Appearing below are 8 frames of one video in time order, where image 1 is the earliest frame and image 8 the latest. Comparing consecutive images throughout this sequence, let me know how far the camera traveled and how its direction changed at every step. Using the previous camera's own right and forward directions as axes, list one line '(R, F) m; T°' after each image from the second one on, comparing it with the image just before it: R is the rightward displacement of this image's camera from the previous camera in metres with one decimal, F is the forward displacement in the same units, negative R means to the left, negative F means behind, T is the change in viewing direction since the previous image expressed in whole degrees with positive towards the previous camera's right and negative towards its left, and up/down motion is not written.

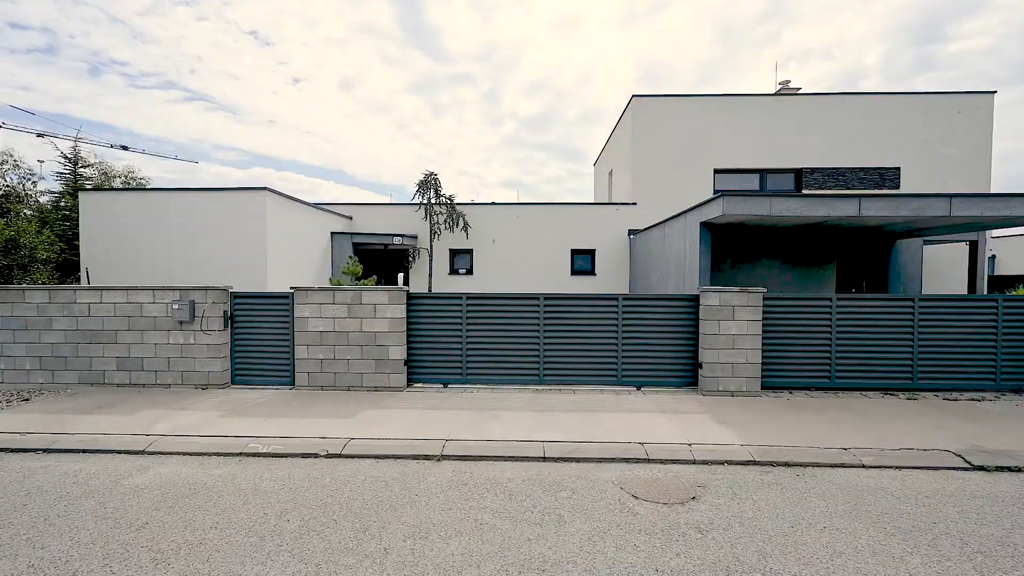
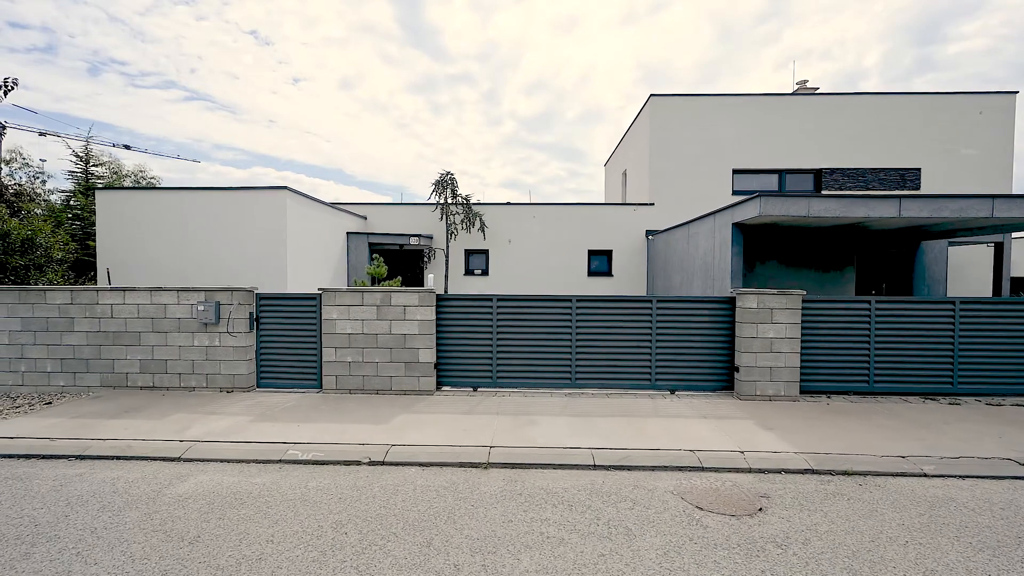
(-0.4, +0.1) m; 0°
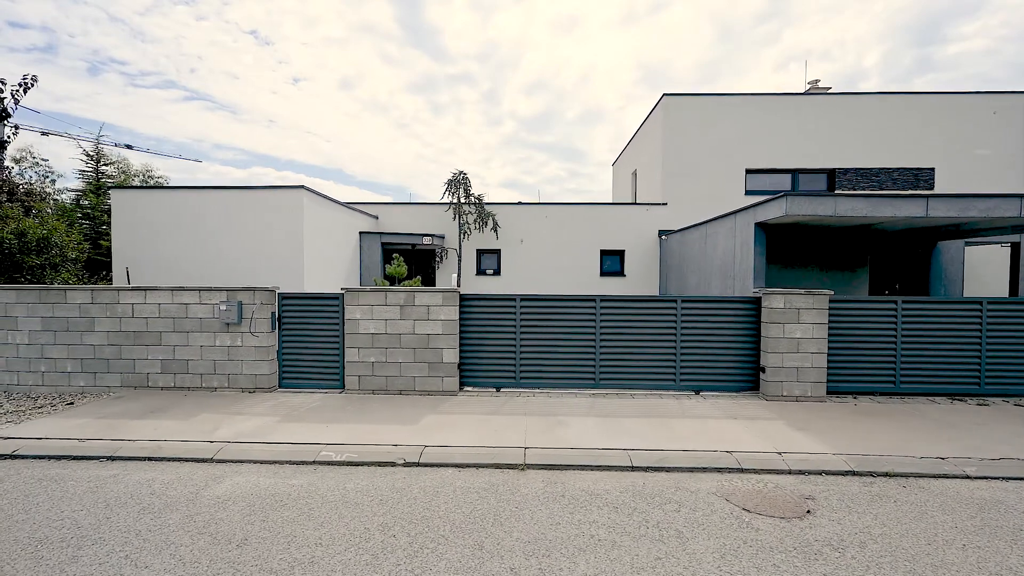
(-0.3, 0.0) m; 0°
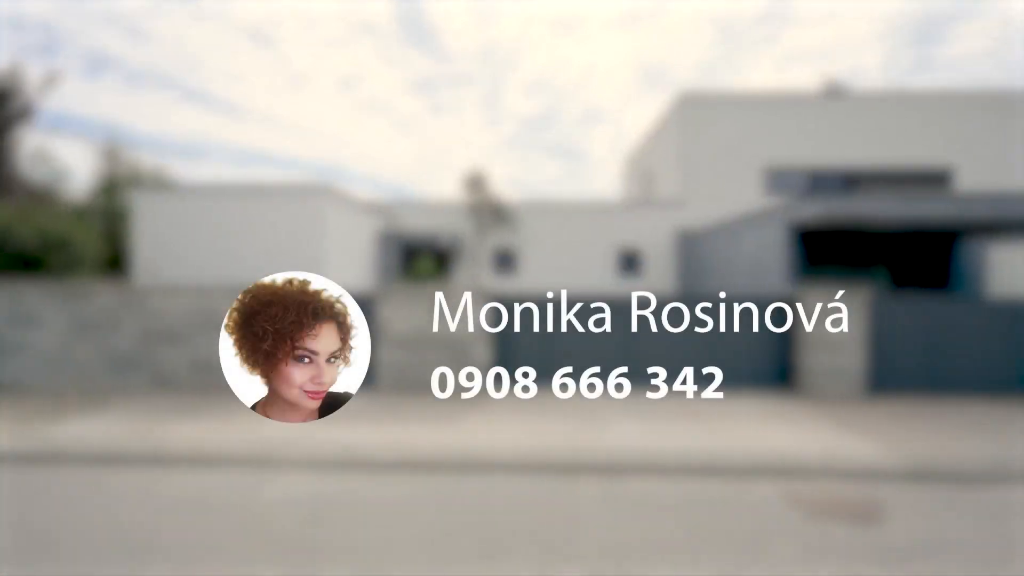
(-0.4, +0.1) m; 0°
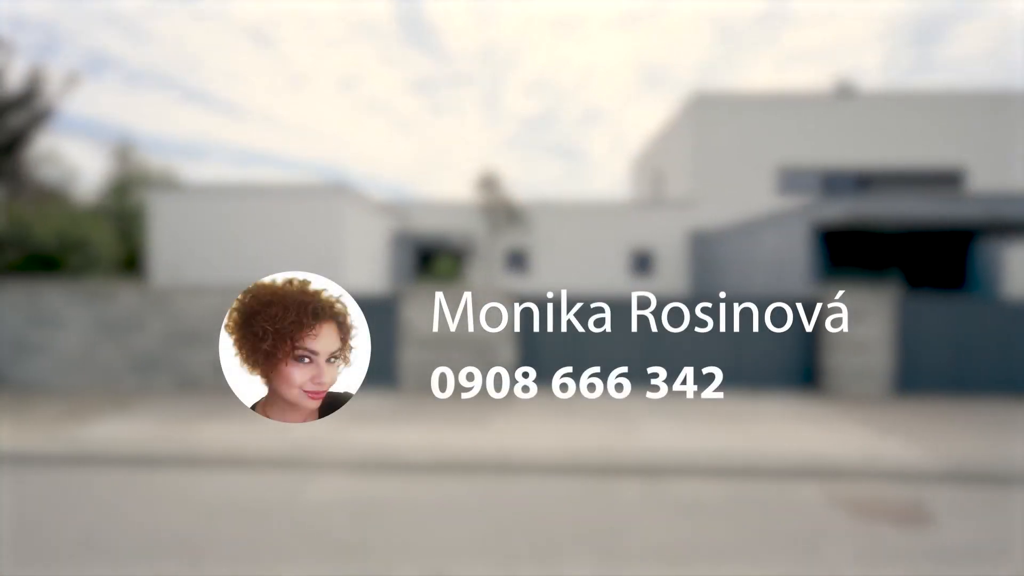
(-0.3, 0.0) m; 0°
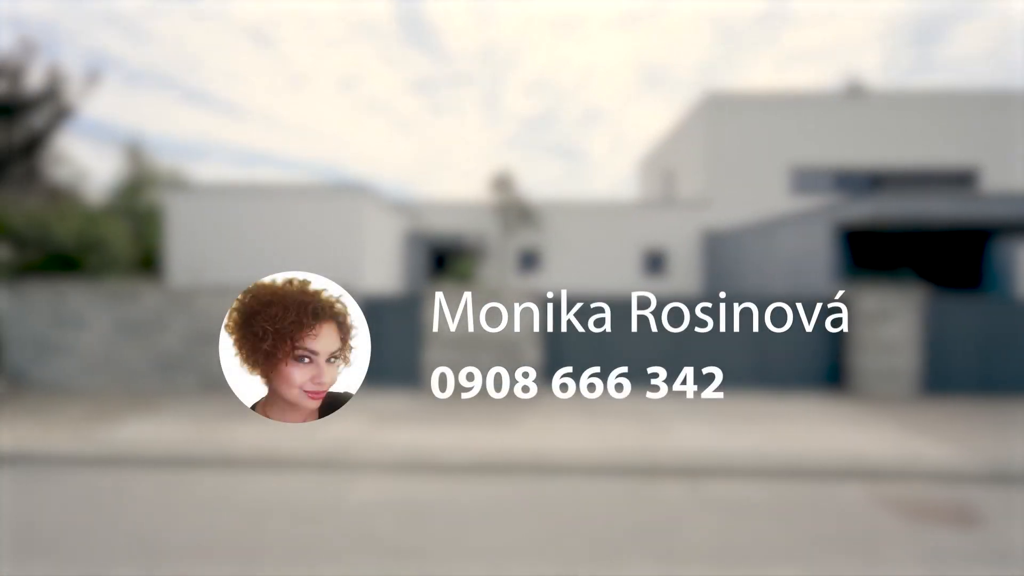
(-0.3, 0.0) m; 0°
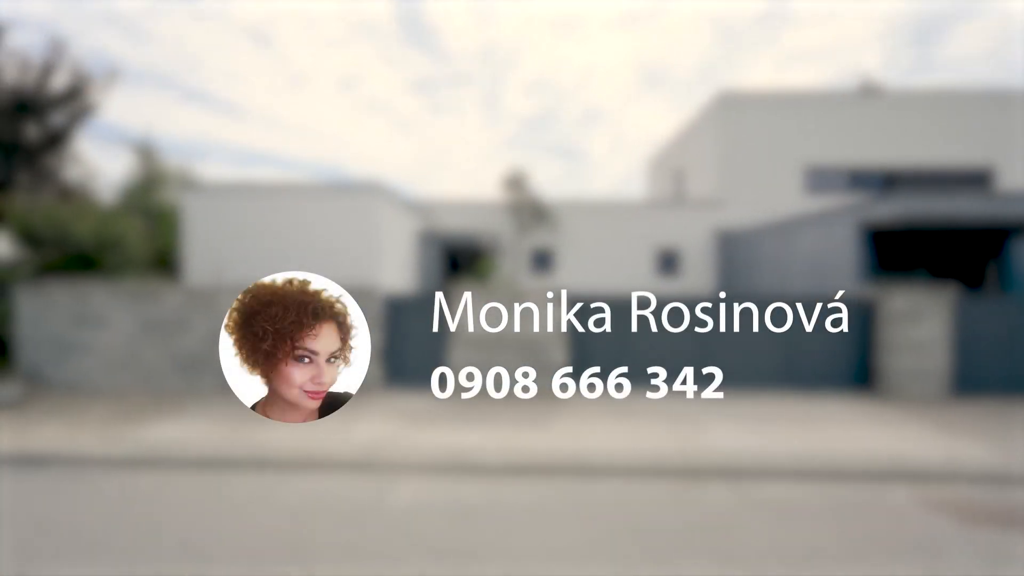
(-0.3, +0.1) m; 0°
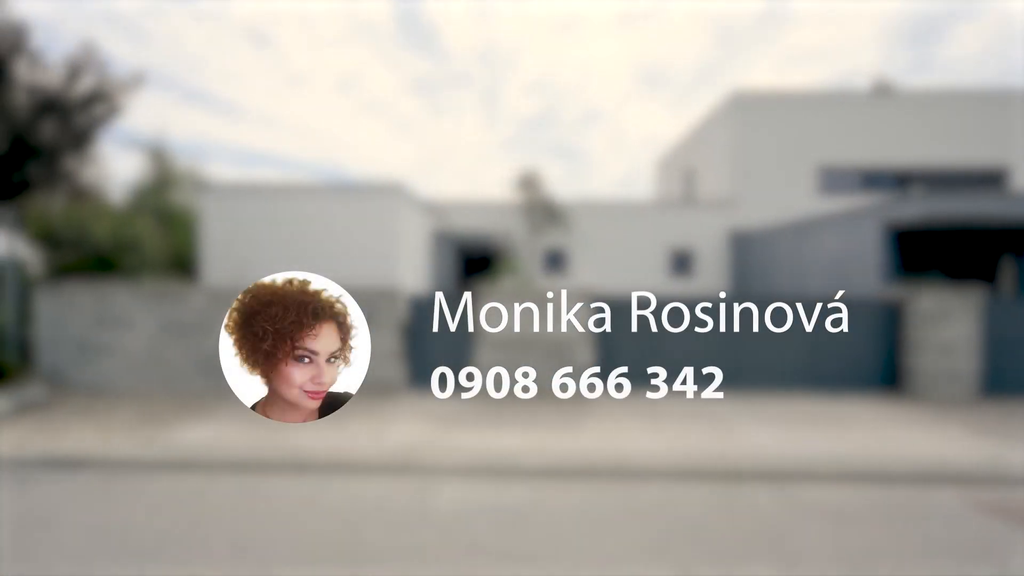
(-0.3, 0.0) m; 0°
